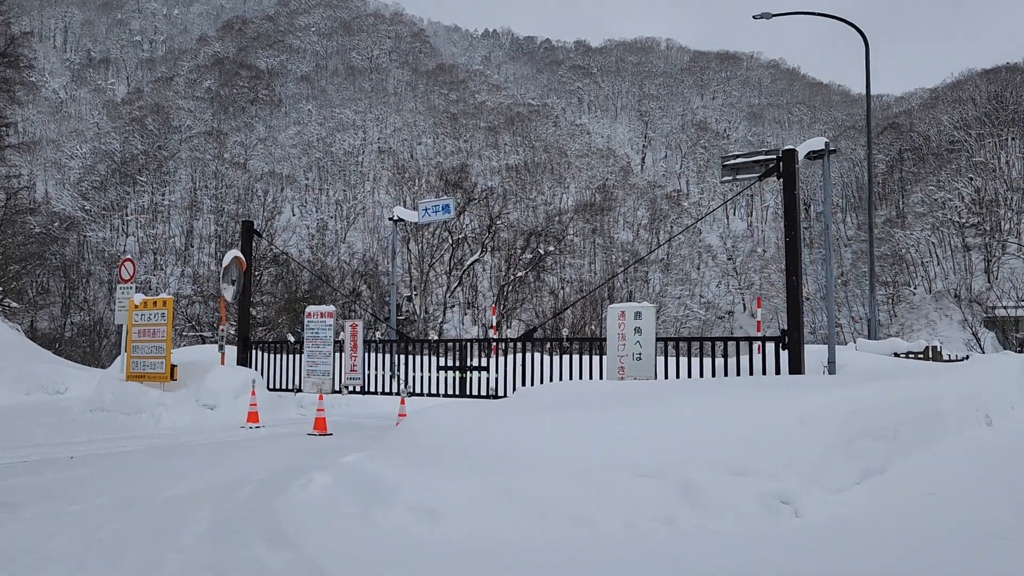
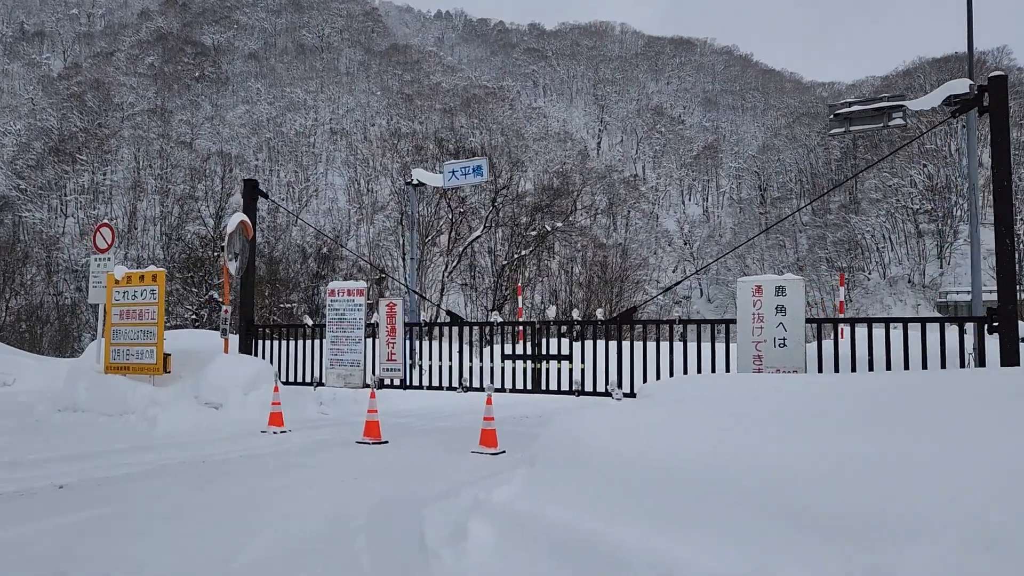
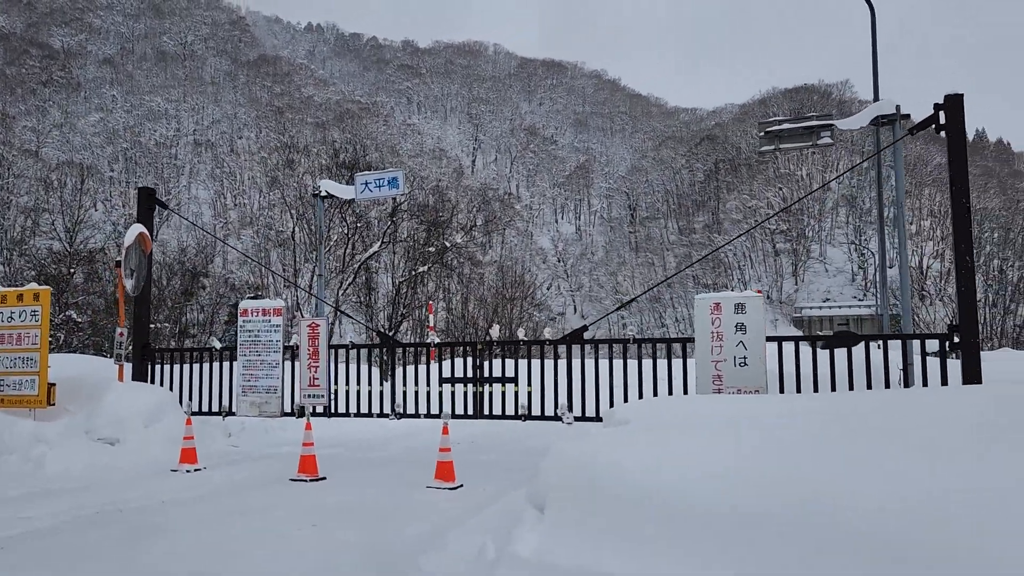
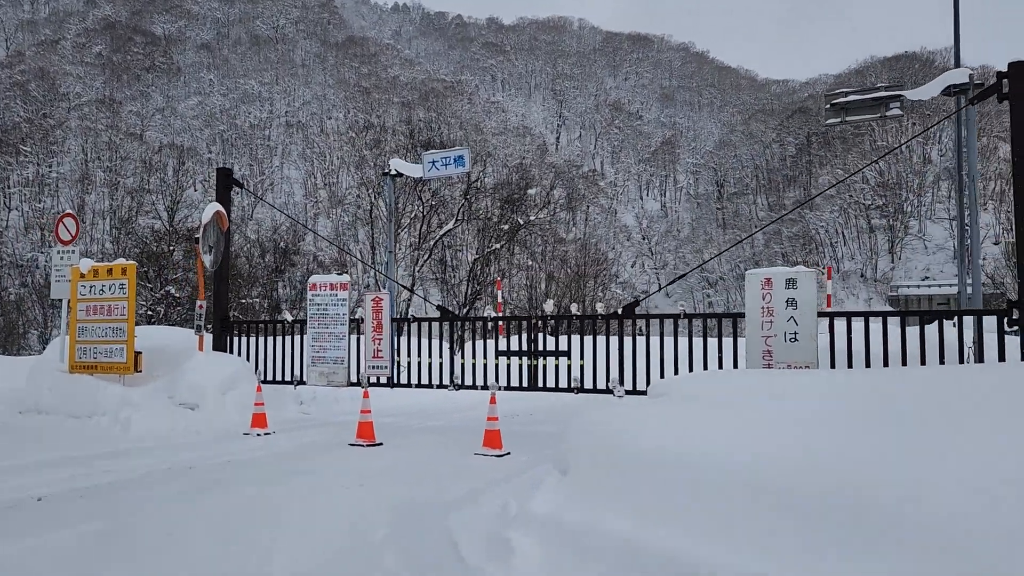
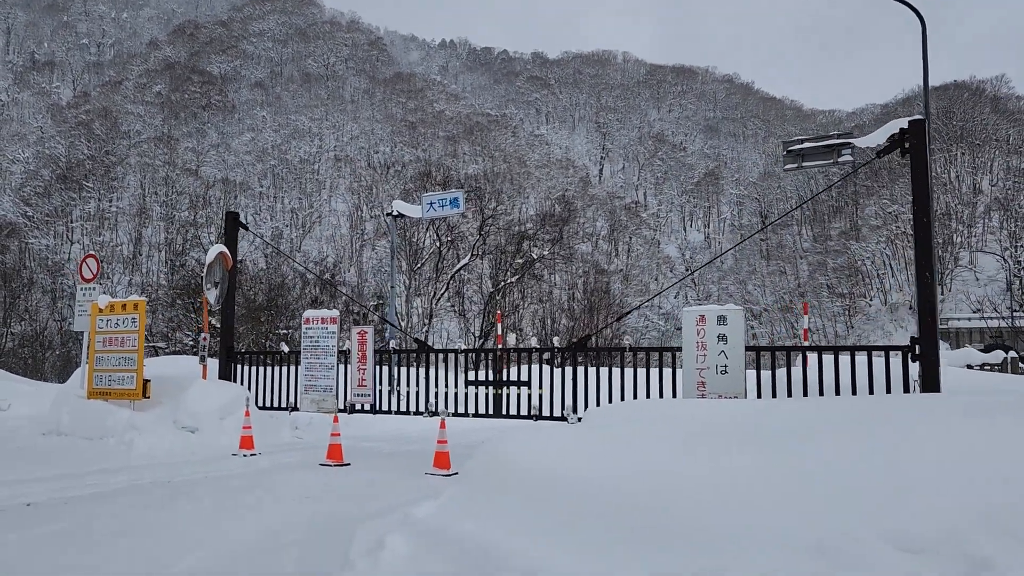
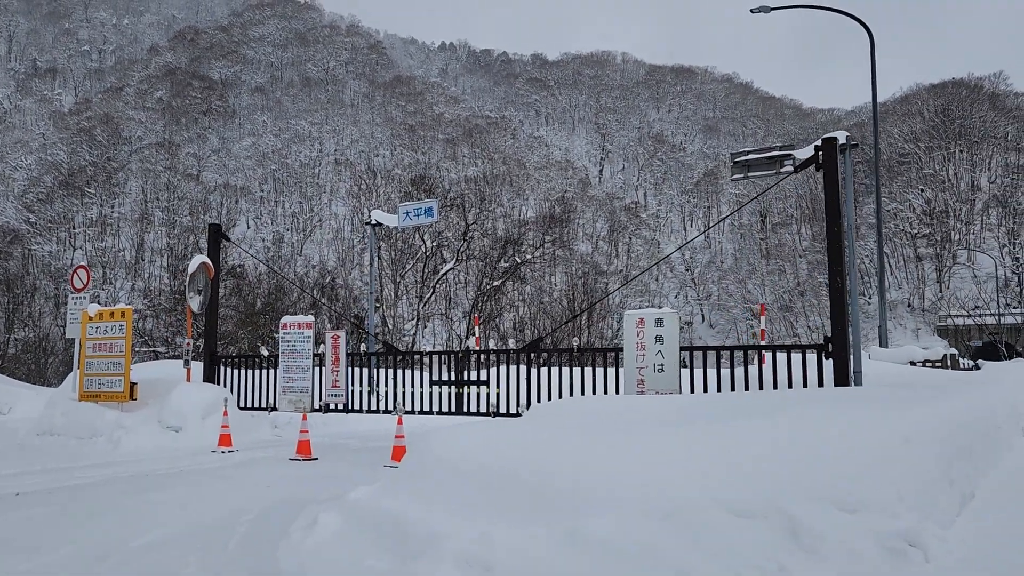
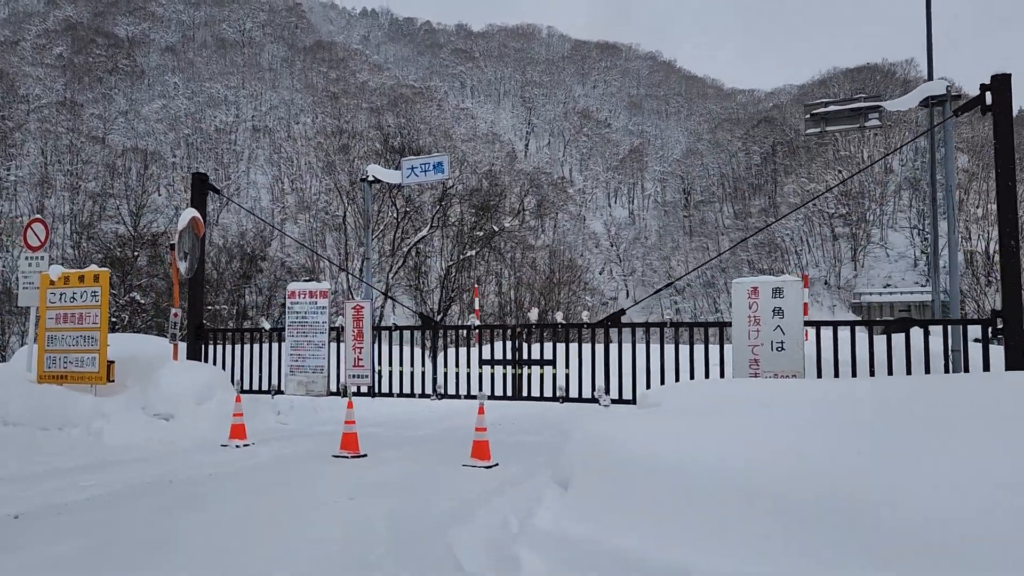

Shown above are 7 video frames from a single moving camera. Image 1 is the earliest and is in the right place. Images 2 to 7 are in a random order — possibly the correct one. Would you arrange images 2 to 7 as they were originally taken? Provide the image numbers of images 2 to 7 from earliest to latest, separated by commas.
6, 5, 2, 4, 7, 3
